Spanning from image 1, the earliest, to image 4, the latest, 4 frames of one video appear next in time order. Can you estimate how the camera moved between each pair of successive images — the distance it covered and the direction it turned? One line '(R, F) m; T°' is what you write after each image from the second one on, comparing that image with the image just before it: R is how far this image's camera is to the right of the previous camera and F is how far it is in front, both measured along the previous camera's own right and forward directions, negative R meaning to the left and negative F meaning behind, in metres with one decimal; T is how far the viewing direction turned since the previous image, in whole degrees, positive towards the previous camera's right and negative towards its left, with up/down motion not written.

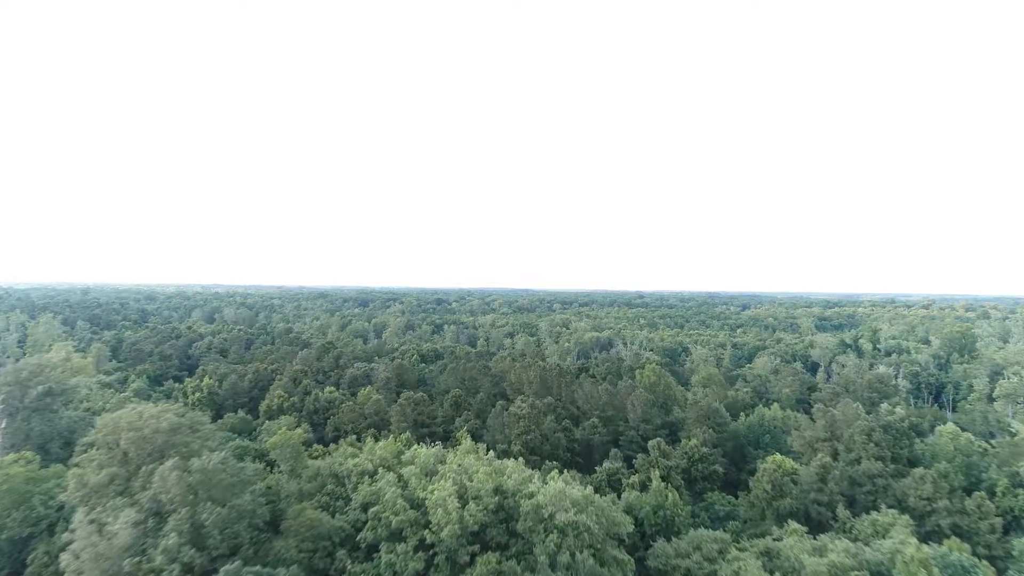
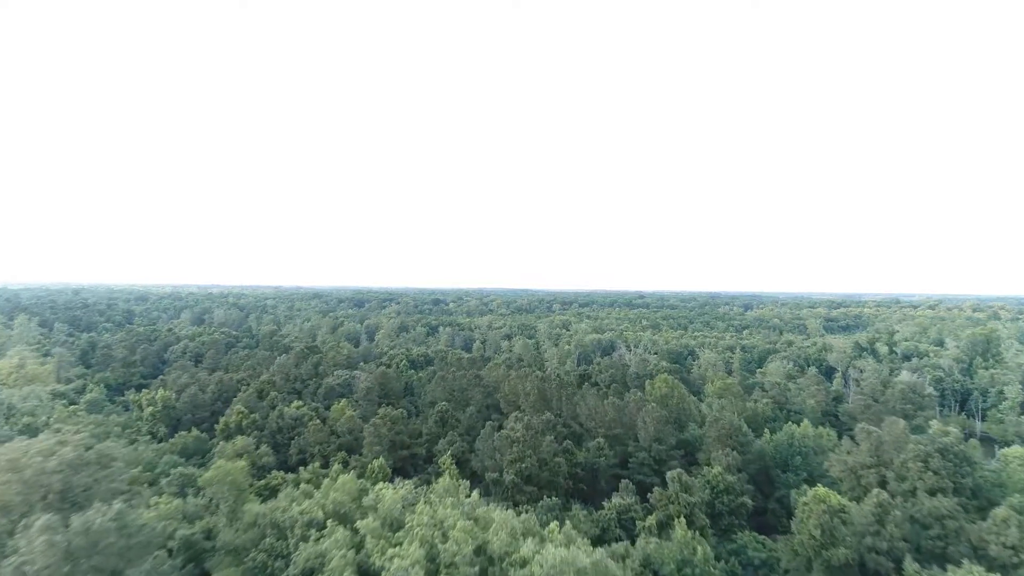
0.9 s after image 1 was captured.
(+0.3, +3.7) m; 0°
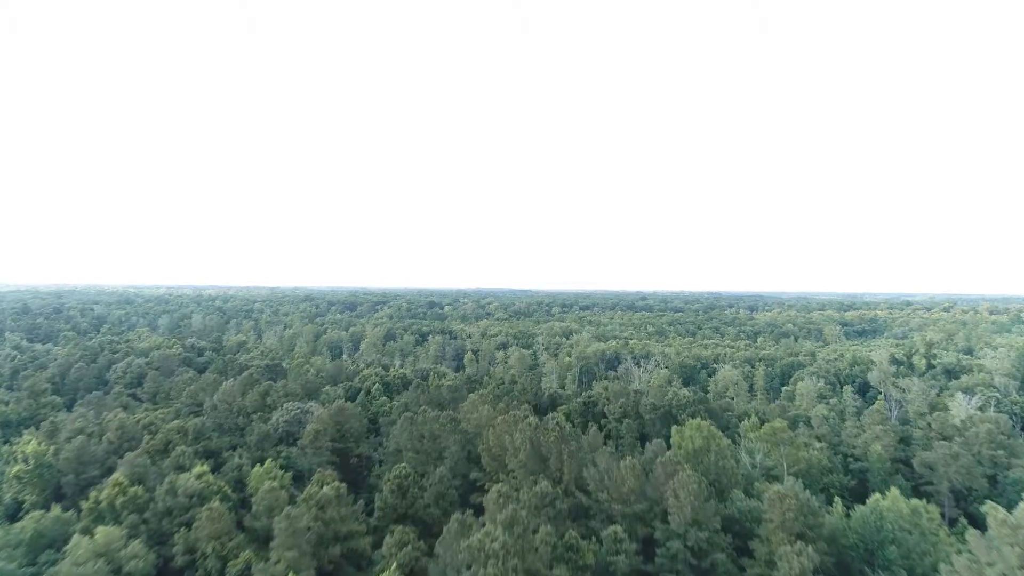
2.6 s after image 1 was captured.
(+0.7, +7.0) m; 0°
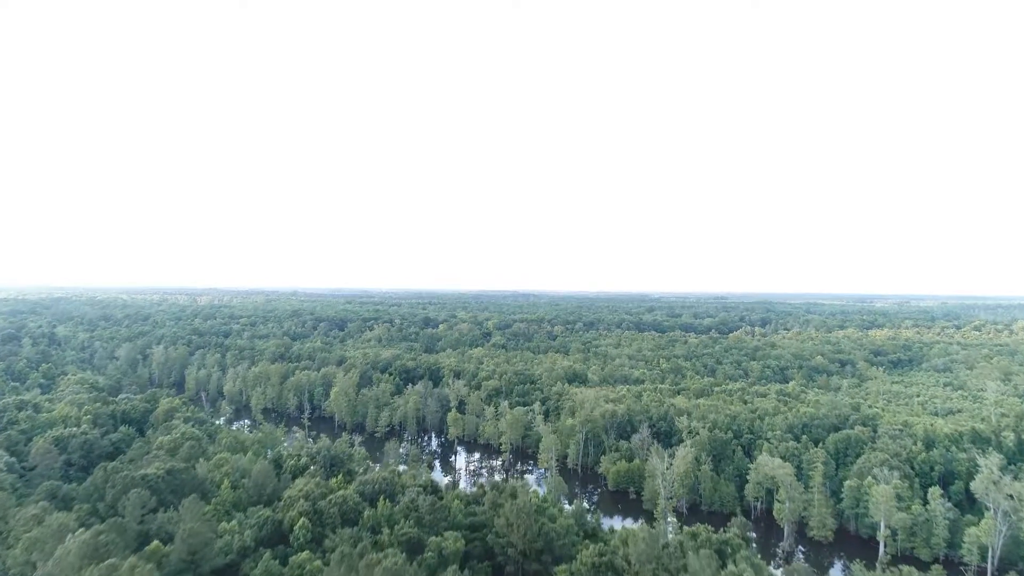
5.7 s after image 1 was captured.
(+1.5, +11.6) m; 0°
